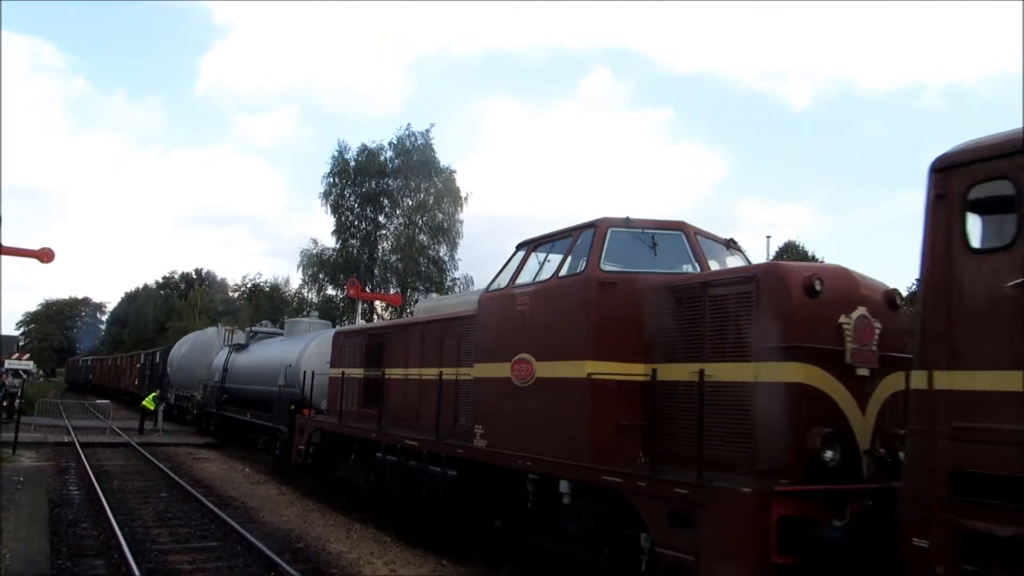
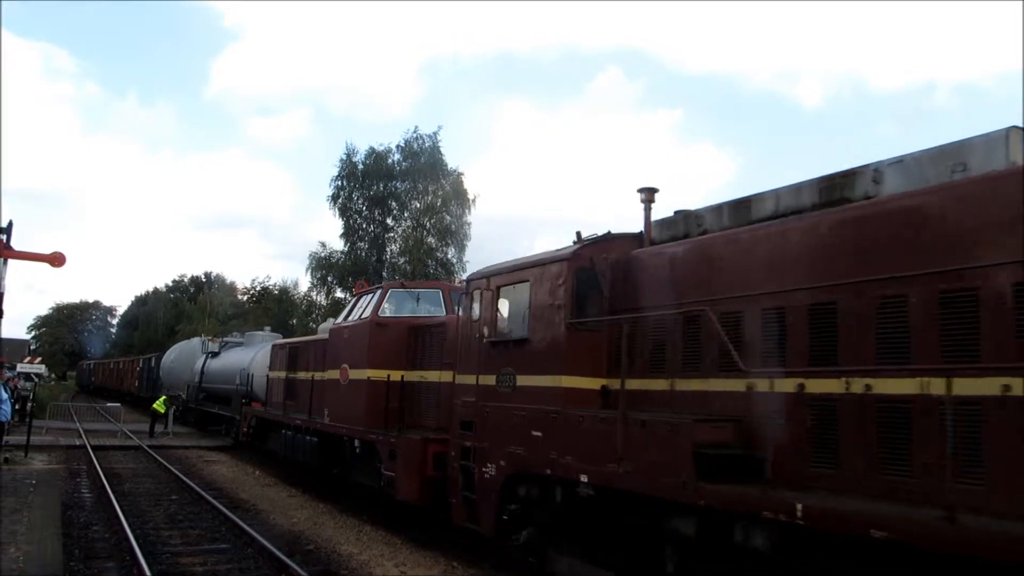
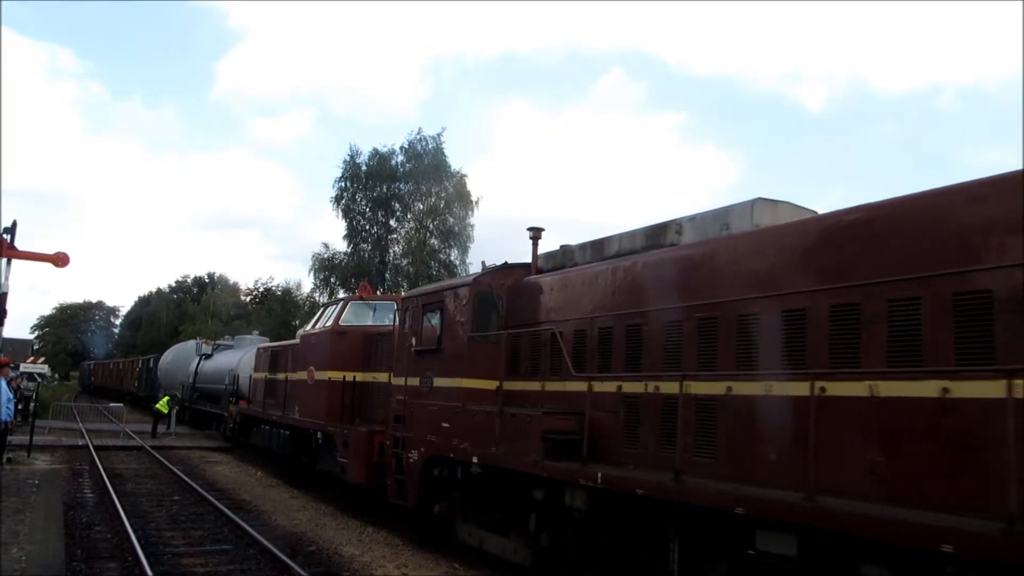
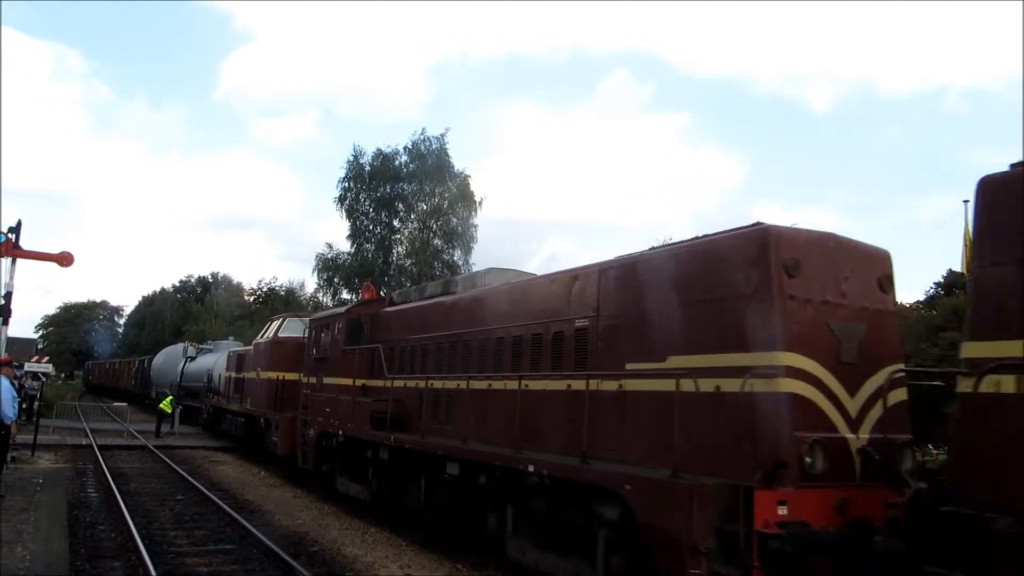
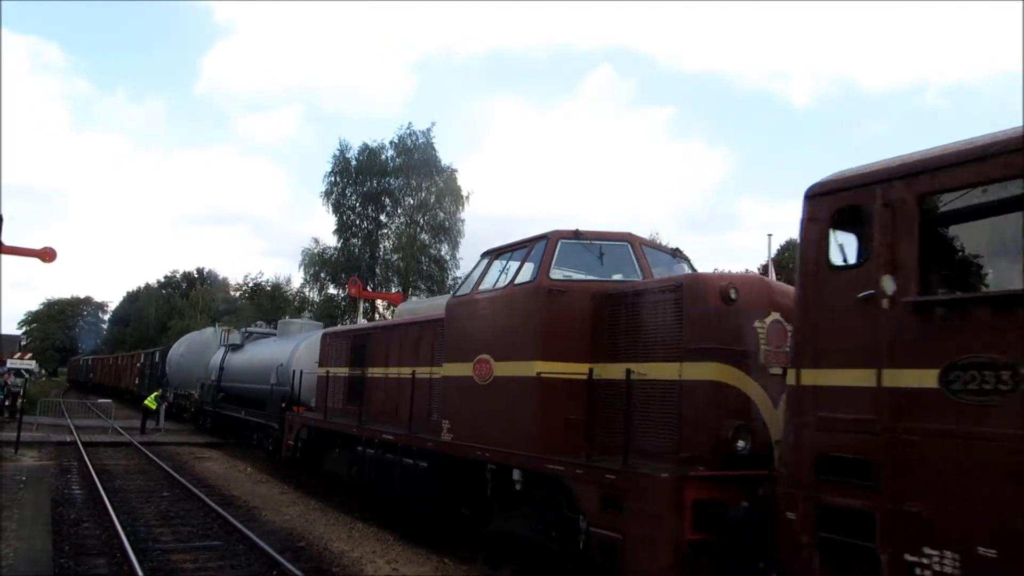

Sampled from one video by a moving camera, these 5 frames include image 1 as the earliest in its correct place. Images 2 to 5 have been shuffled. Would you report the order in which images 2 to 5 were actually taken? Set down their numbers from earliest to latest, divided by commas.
5, 2, 3, 4
